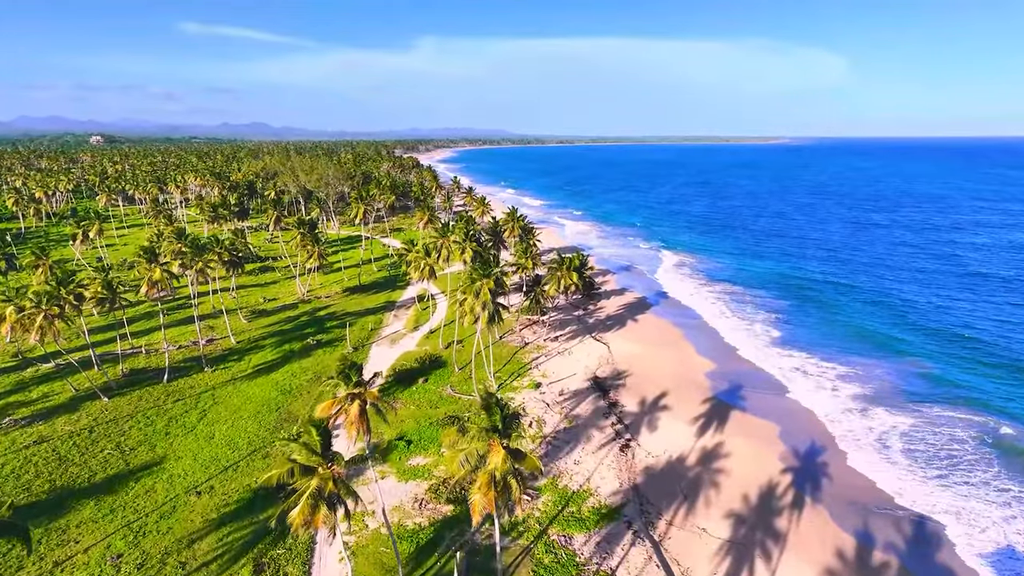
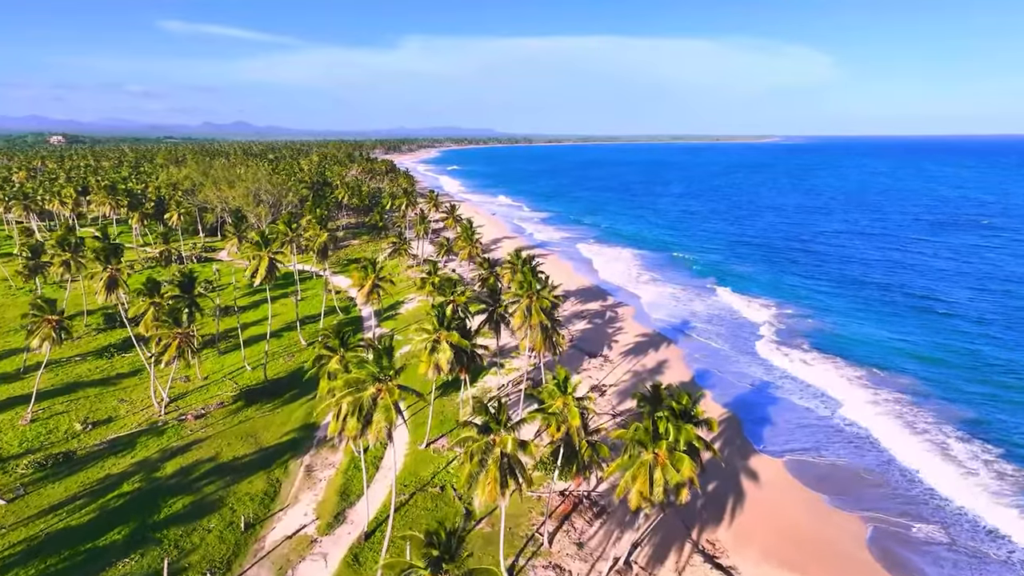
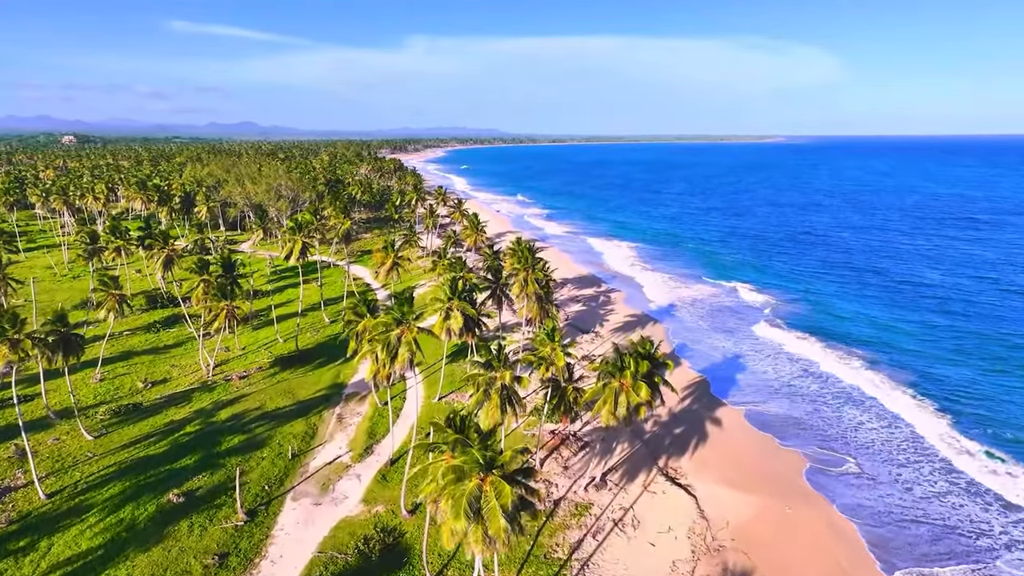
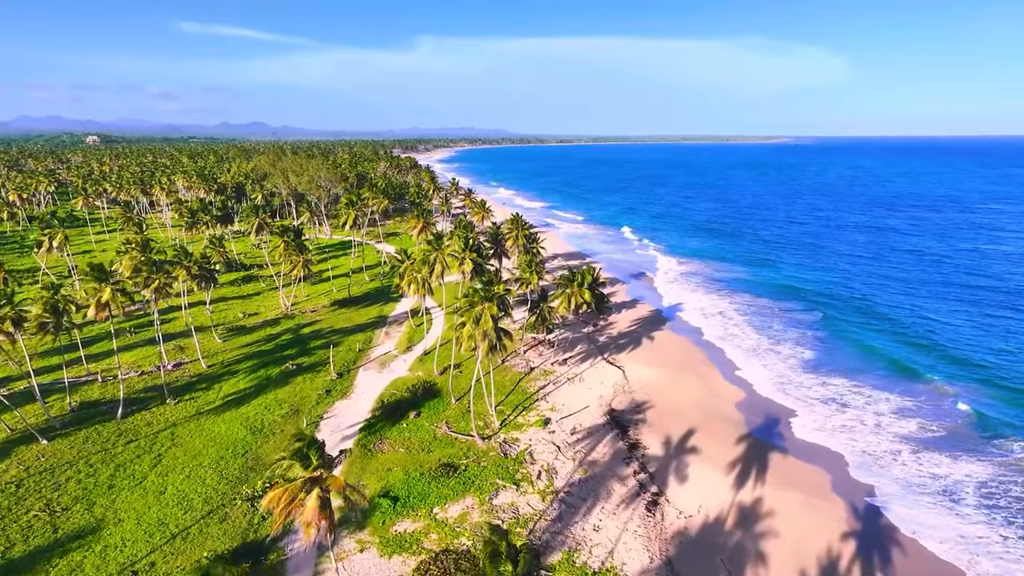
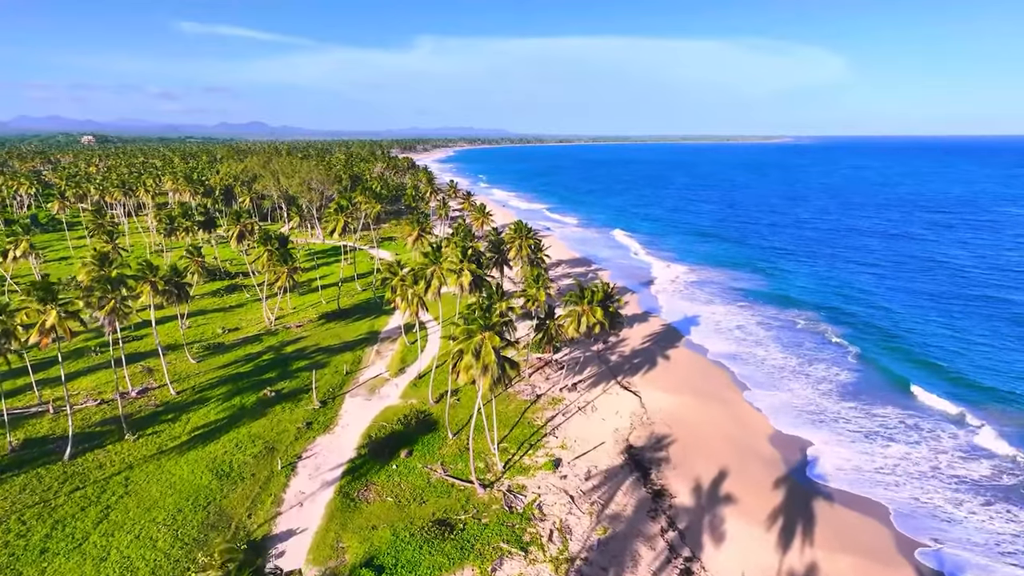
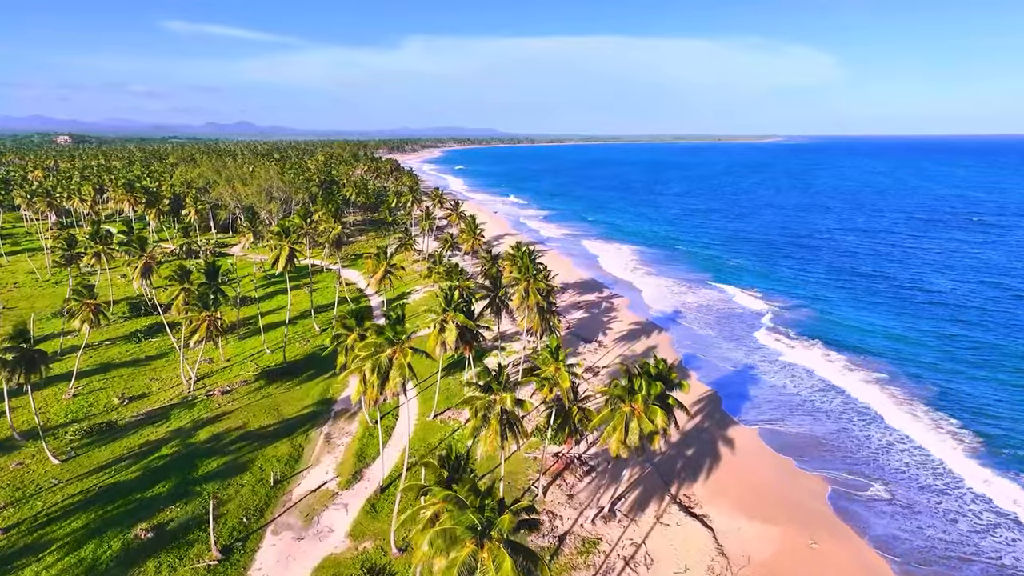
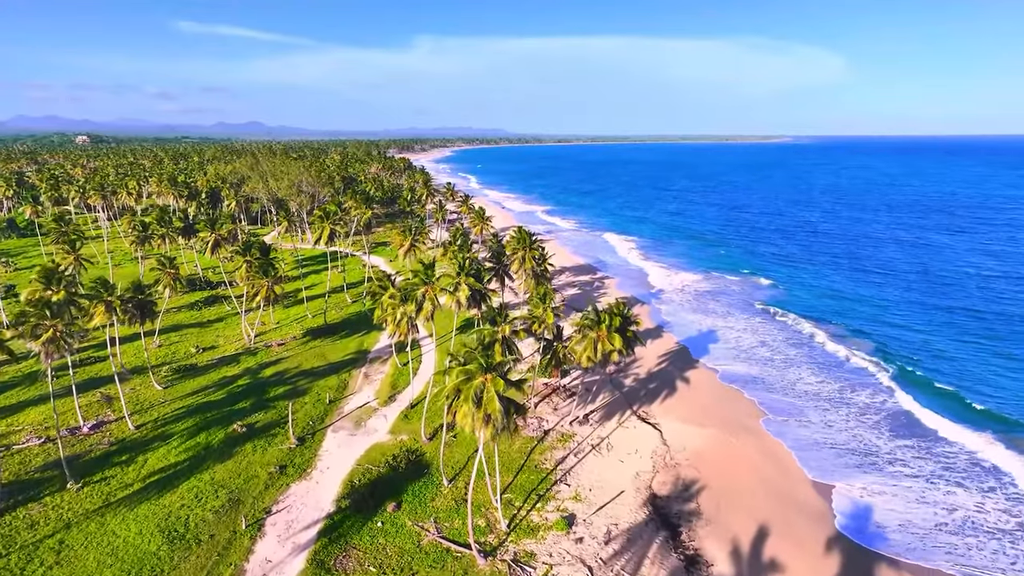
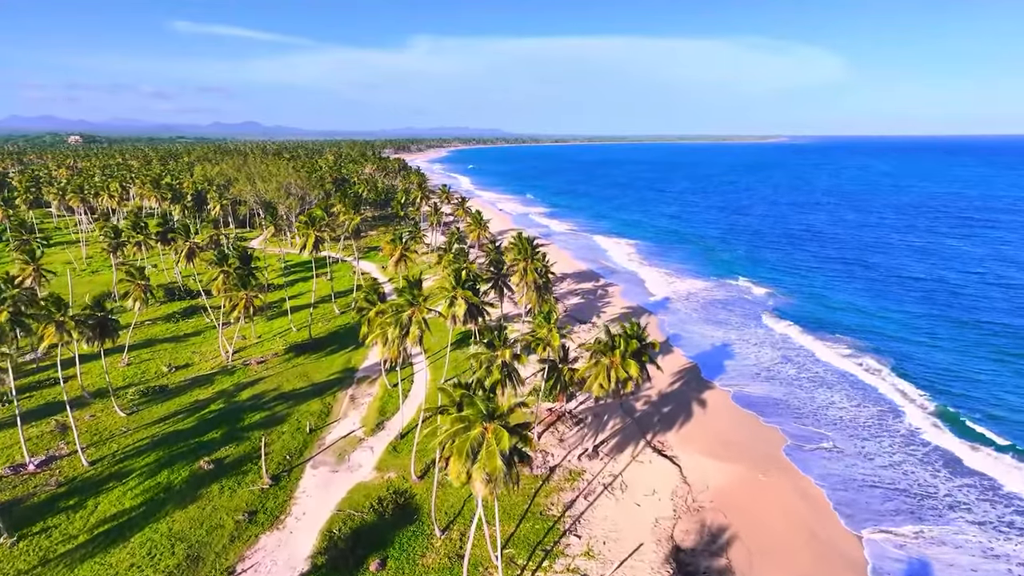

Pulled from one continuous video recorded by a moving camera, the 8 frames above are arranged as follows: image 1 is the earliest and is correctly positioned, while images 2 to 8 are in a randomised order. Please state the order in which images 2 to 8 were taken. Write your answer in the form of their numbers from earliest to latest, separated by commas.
4, 5, 7, 8, 3, 6, 2
